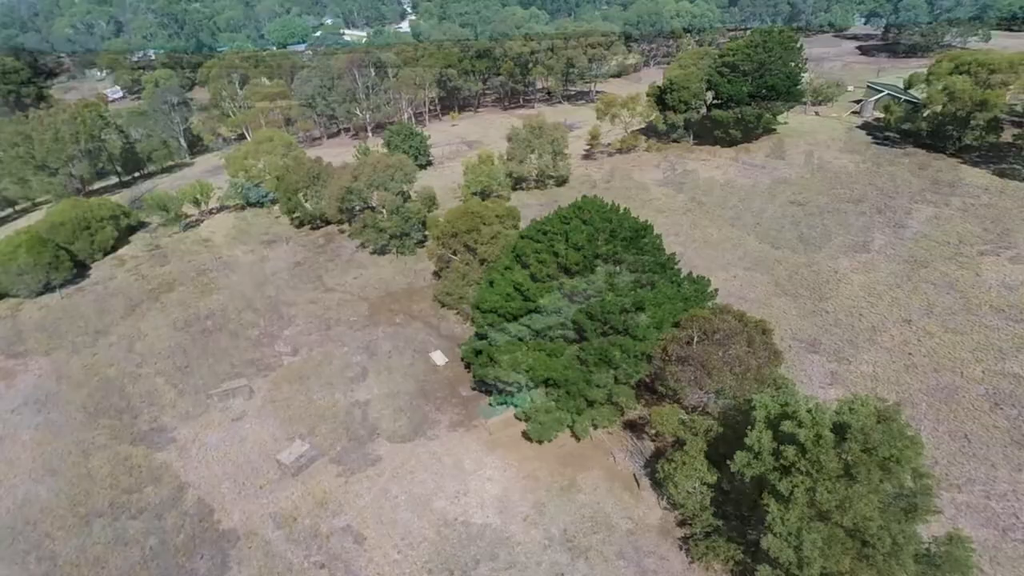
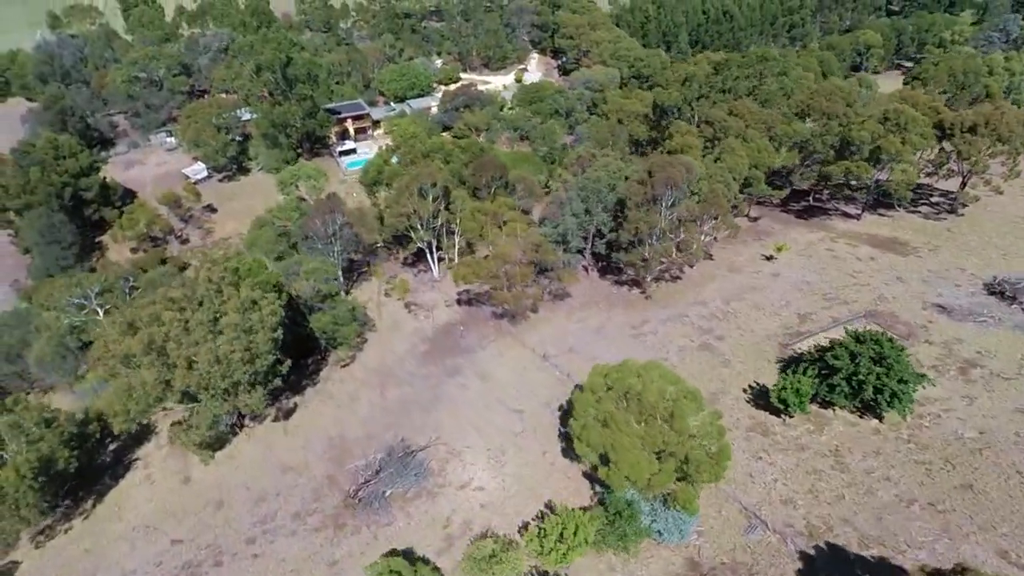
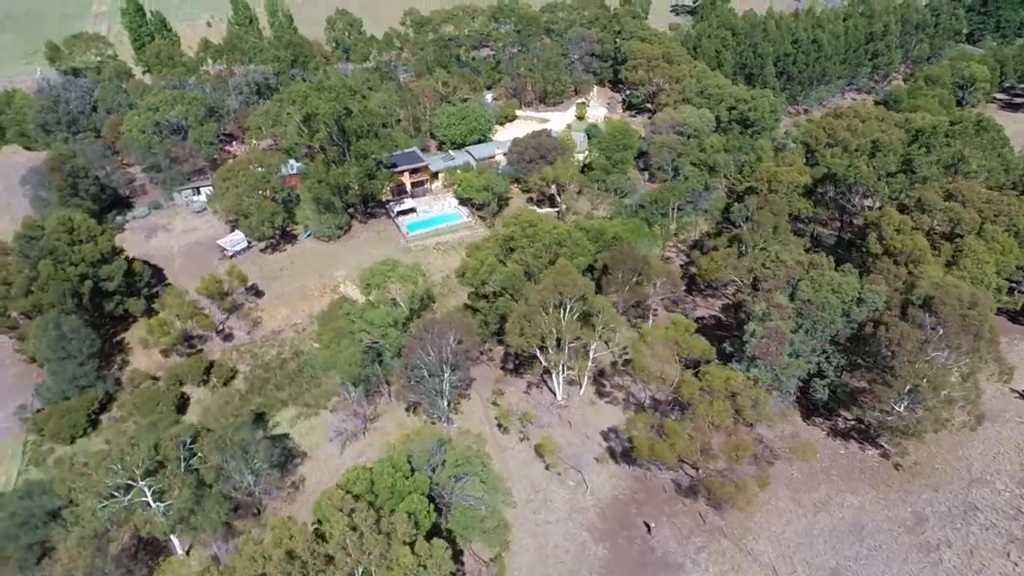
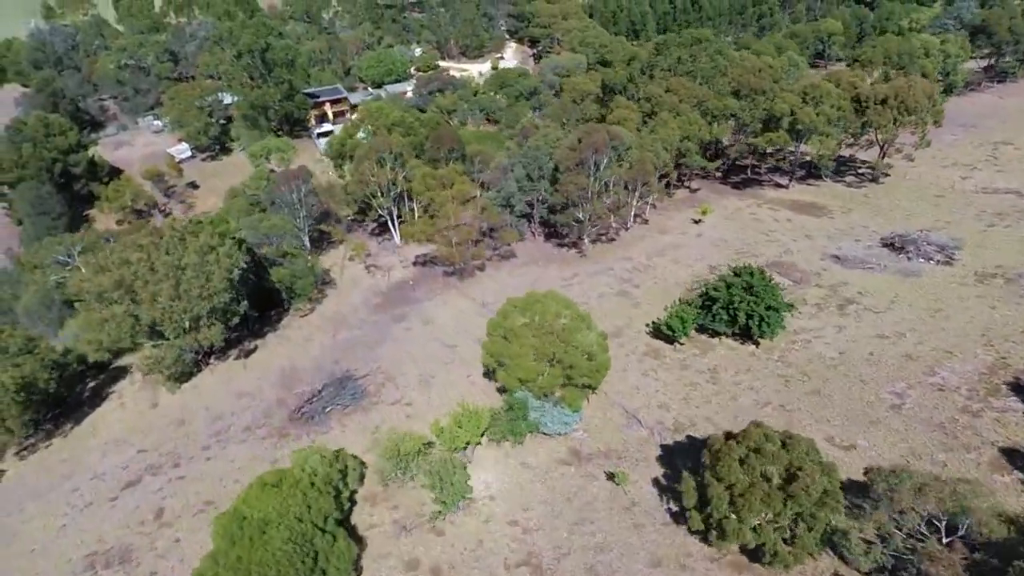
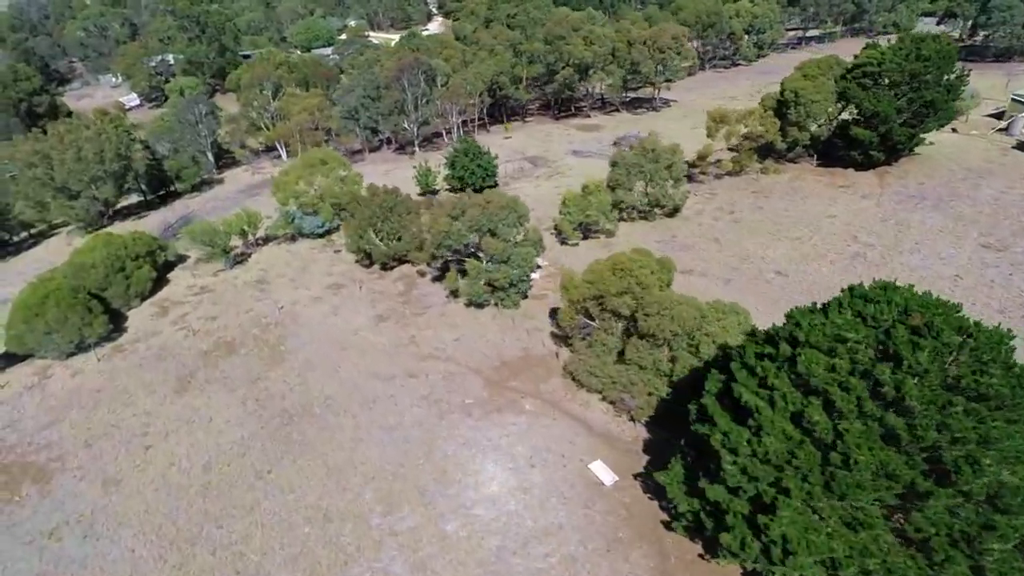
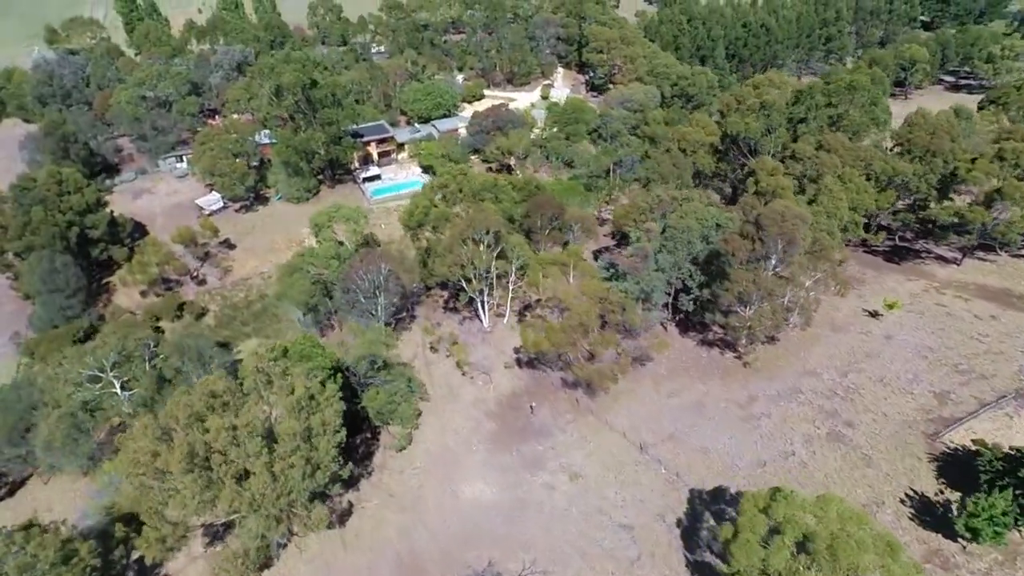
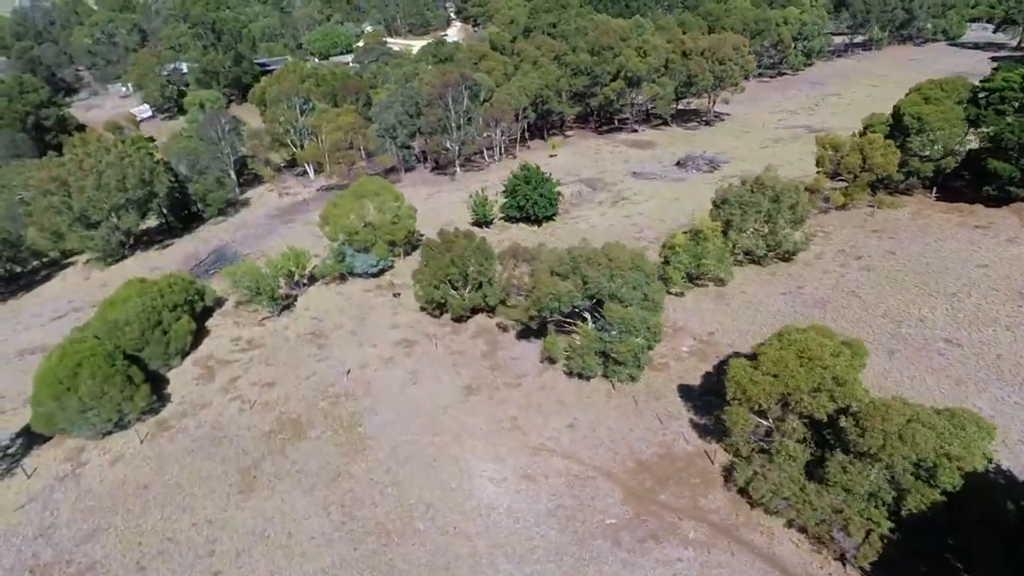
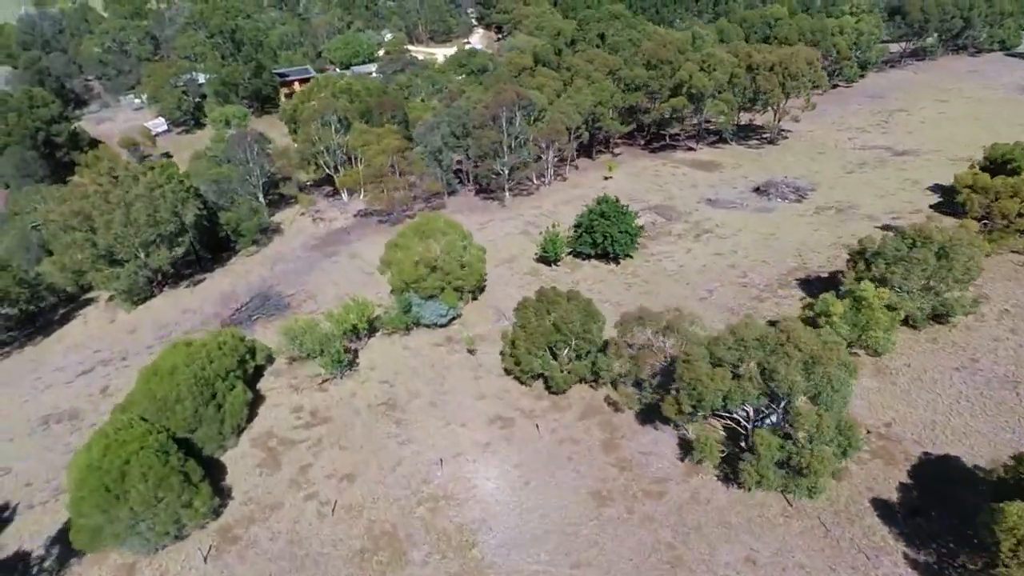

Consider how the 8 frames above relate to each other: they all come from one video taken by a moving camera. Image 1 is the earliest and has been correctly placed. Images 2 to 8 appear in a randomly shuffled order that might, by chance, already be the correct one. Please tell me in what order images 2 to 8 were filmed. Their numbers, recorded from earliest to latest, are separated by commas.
5, 7, 8, 4, 2, 6, 3
